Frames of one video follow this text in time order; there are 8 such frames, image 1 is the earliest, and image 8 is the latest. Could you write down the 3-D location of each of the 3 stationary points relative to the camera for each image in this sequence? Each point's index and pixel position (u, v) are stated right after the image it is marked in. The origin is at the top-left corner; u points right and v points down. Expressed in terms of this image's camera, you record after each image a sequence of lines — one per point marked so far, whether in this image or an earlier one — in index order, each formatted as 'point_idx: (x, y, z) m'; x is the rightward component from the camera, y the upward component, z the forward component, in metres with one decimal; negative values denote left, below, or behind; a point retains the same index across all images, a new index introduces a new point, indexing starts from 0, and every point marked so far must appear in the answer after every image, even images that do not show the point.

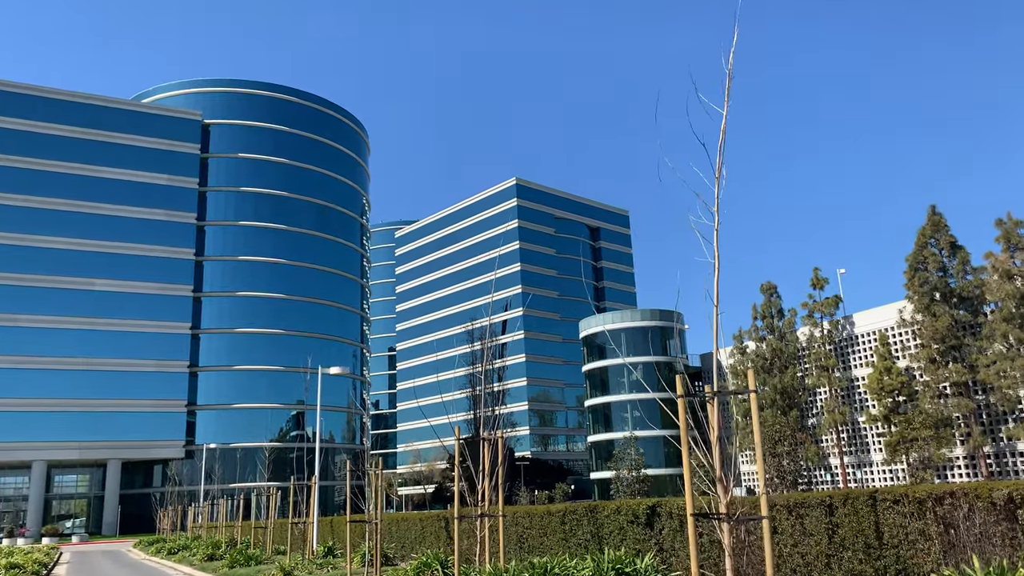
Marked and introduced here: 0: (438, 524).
0: (-1.4, -4.4, +15.4) m
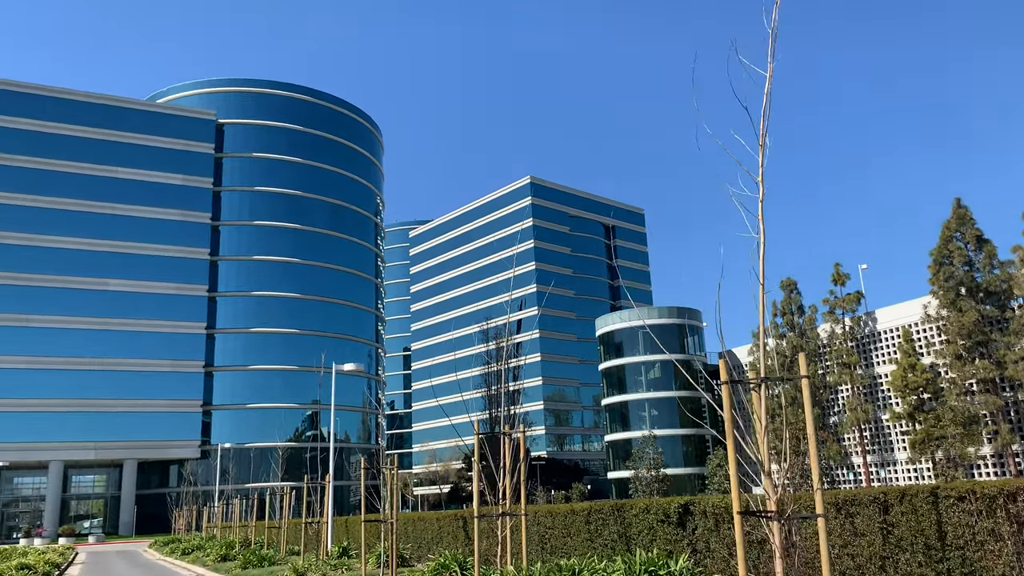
0: (-1.0, -4.3, +14.9) m
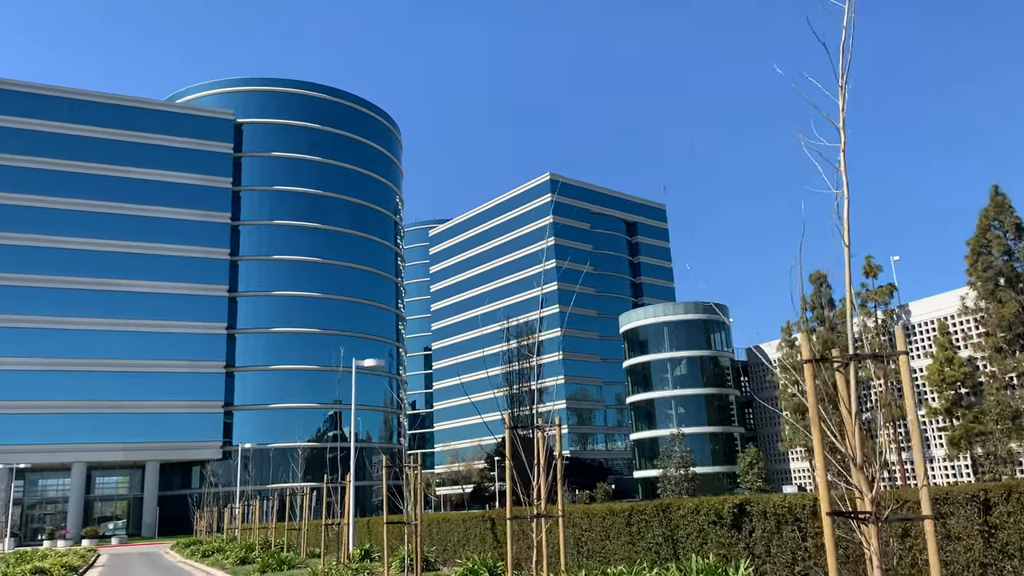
0: (-0.5, -4.1, +14.2) m
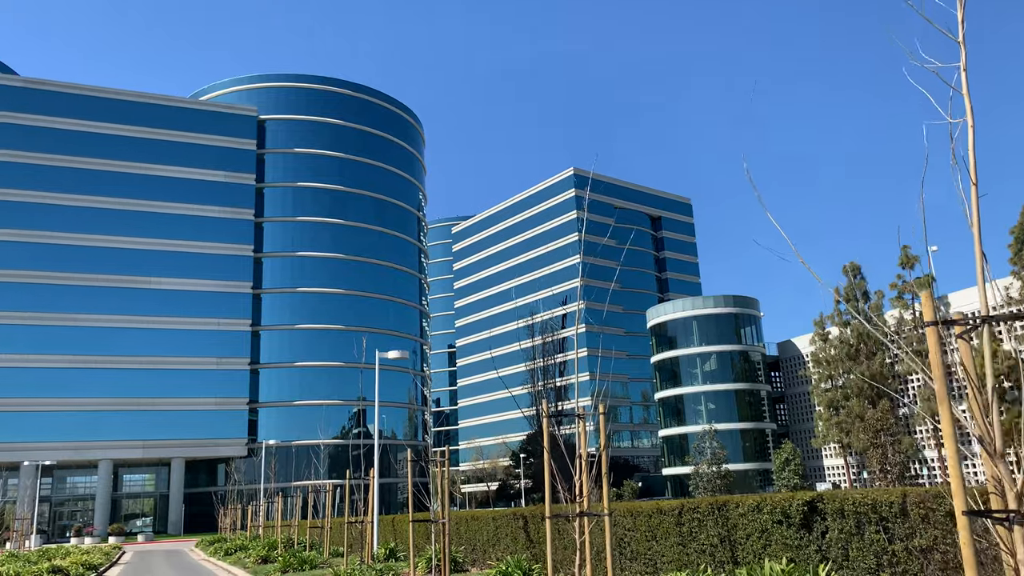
0: (0.0, -3.8, +13.4) m
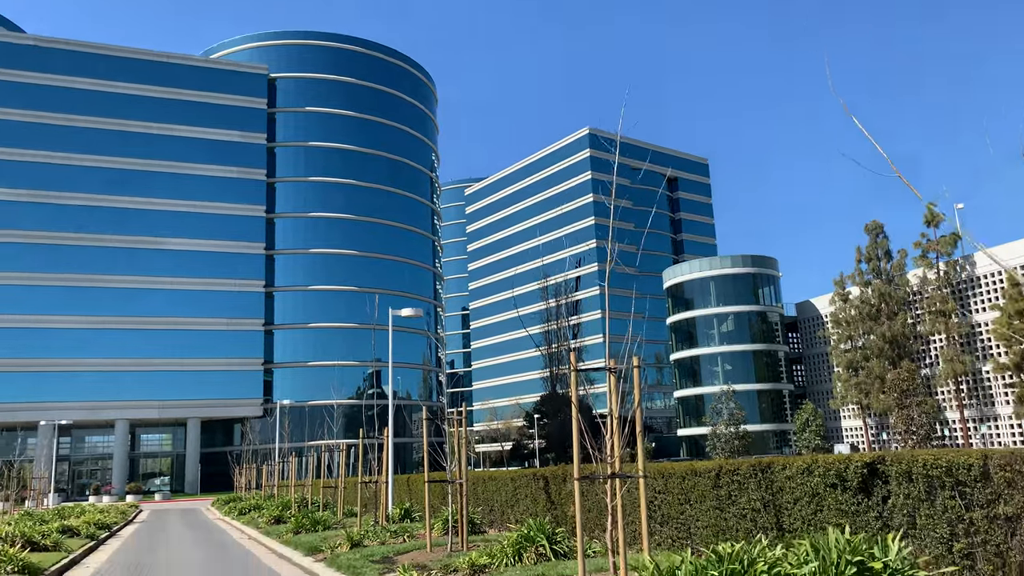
0: (+0.3, -3.1, +12.9) m
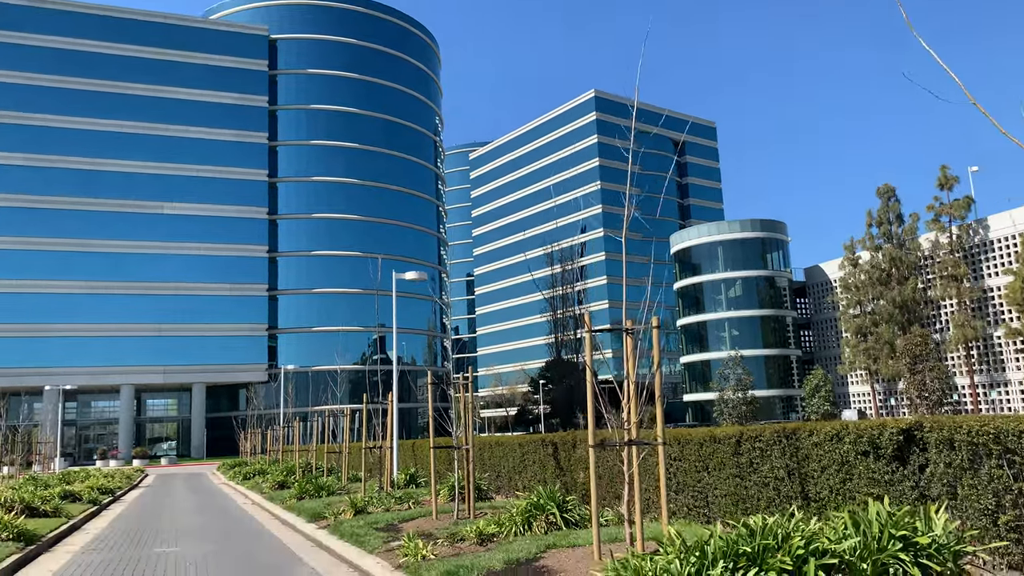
0: (+0.5, -2.5, +12.5) m
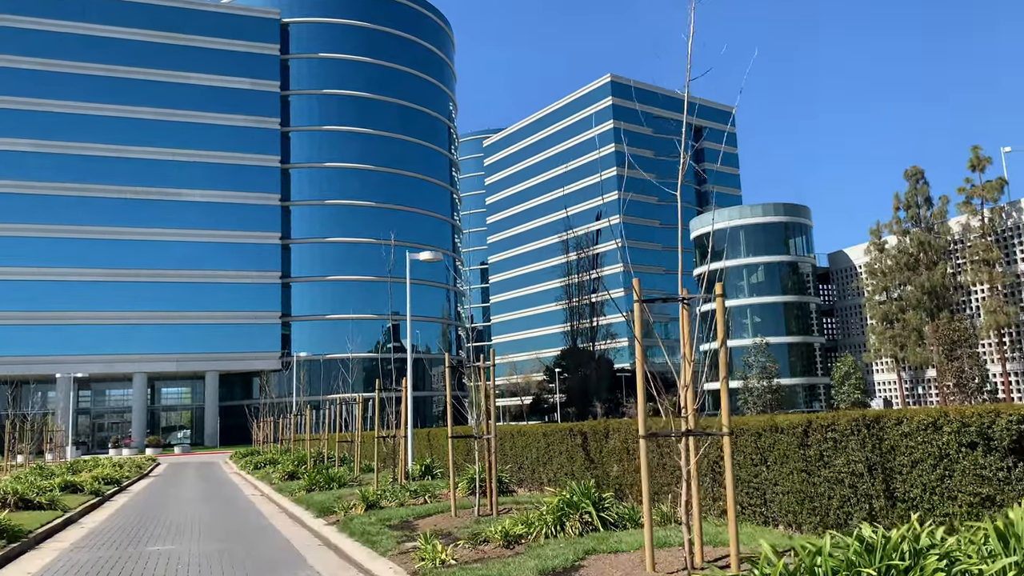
0: (+0.8, -2.2, +11.6) m
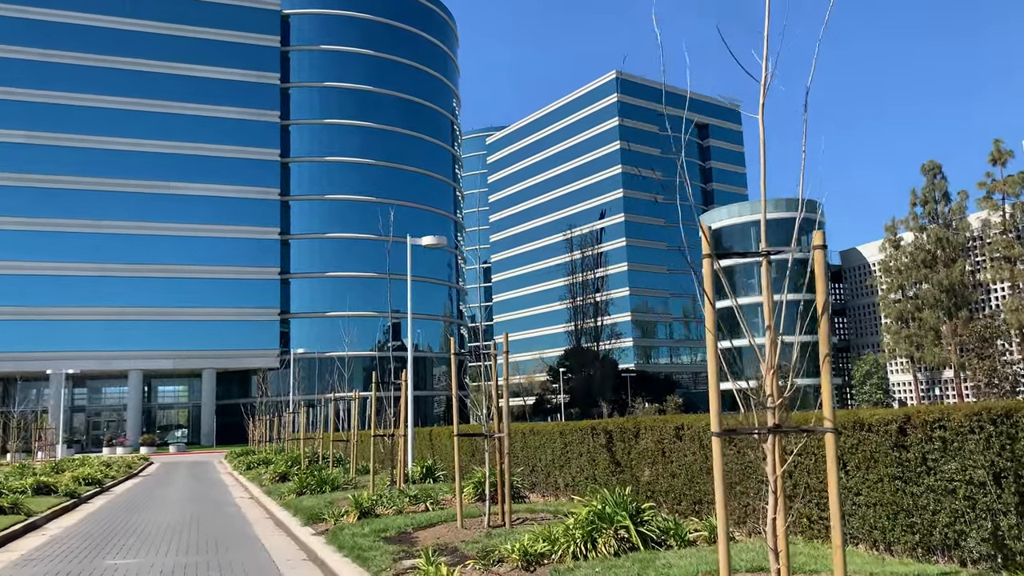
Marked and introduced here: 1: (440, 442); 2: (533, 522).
0: (+0.9, -1.9, +10.4) m
1: (-1.5, -3.2, +17.2) m
2: (+0.2, -2.3, +8.2) m
